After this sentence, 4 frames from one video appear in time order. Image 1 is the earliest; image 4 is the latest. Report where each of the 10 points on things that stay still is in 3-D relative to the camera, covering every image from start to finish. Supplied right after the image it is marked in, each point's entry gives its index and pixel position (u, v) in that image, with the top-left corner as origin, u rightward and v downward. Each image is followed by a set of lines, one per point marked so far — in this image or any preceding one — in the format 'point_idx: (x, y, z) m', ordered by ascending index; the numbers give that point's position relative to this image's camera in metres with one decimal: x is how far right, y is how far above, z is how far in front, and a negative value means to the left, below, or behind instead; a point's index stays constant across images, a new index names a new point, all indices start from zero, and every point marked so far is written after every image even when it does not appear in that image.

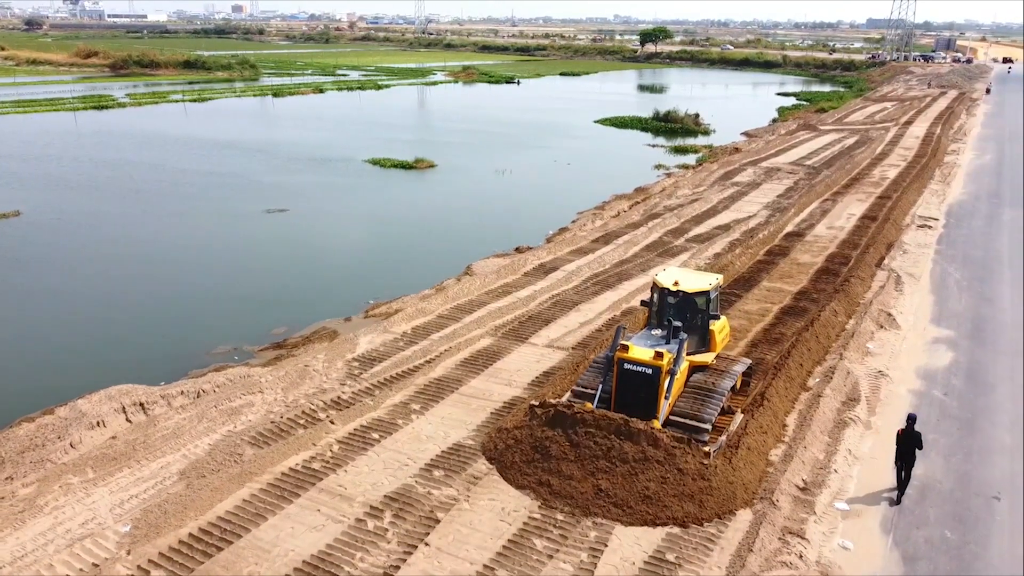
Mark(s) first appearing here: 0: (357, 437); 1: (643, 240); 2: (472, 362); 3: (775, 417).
0: (-1.9, -1.9, +9.0) m
1: (+3.2, +1.2, +17.6) m
2: (-0.6, -1.1, +11.0) m
3: (+3.3, -1.6, +9.2) m
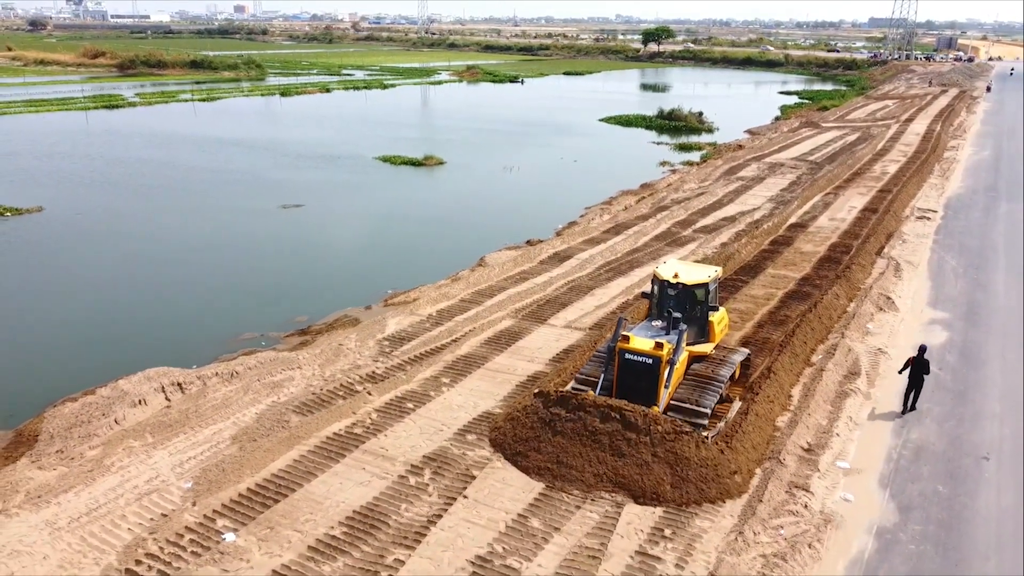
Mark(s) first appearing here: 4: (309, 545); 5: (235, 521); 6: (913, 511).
0: (-1.6, -1.6, +9.7) m
1: (+3.5, +1.4, +18.3) m
2: (-0.3, -0.9, +11.7) m
3: (+3.7, -1.4, +9.9) m
4: (-2.0, -2.5, +7.2) m
5: (-2.9, -2.4, +7.5) m
6: (+4.3, -2.4, +7.7) m
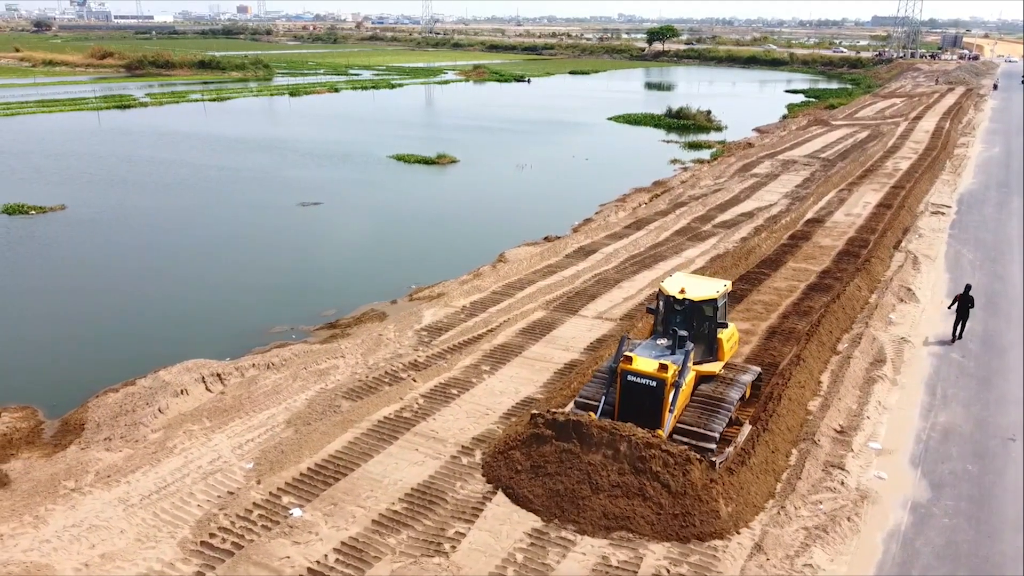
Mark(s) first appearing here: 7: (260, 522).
0: (-1.0, -1.5, +10.1) m
1: (+4.1, +1.6, +18.7) m
2: (+0.3, -0.7, +12.1) m
3: (+4.2, -1.2, +10.3) m
4: (-1.4, -2.4, +7.5) m
5: (-2.3, -2.3, +7.9) m
6: (+4.8, -2.2, +8.1) m
7: (-2.6, -2.4, +7.6) m
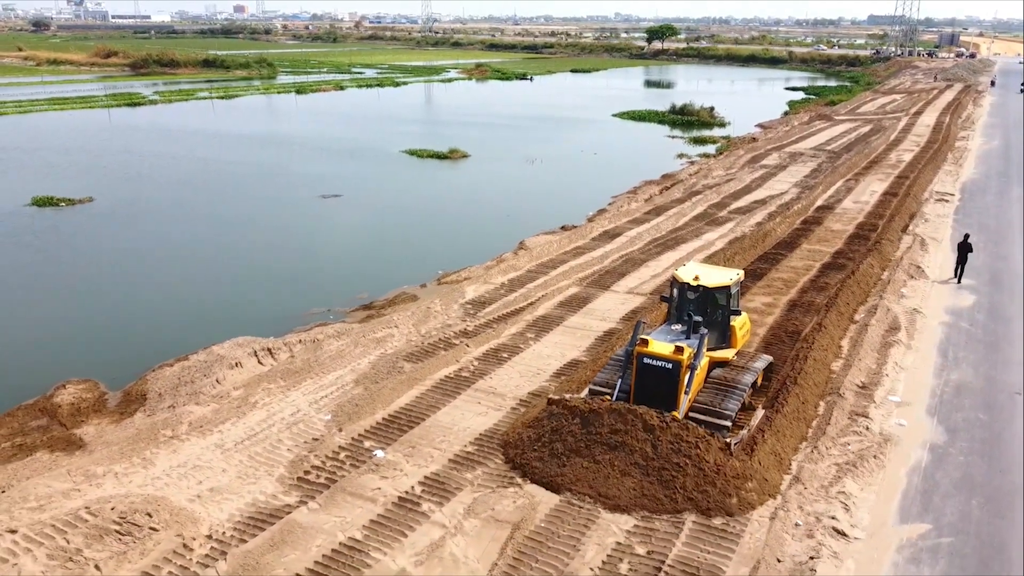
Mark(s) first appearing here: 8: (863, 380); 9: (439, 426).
0: (-0.3, -1.0, +11.0) m
1: (+4.8, +2.0, +19.6) m
2: (+1.0, -0.3, +13.0) m
3: (+4.9, -0.8, +11.2) m
4: (-0.7, -2.0, +8.4) m
5: (-1.6, -1.9, +8.8) m
6: (+5.5, -1.8, +9.0) m
7: (-1.9, -2.0, +8.4) m
8: (+4.9, -1.3, +10.2) m
9: (-0.9, -1.7, +9.1) m
